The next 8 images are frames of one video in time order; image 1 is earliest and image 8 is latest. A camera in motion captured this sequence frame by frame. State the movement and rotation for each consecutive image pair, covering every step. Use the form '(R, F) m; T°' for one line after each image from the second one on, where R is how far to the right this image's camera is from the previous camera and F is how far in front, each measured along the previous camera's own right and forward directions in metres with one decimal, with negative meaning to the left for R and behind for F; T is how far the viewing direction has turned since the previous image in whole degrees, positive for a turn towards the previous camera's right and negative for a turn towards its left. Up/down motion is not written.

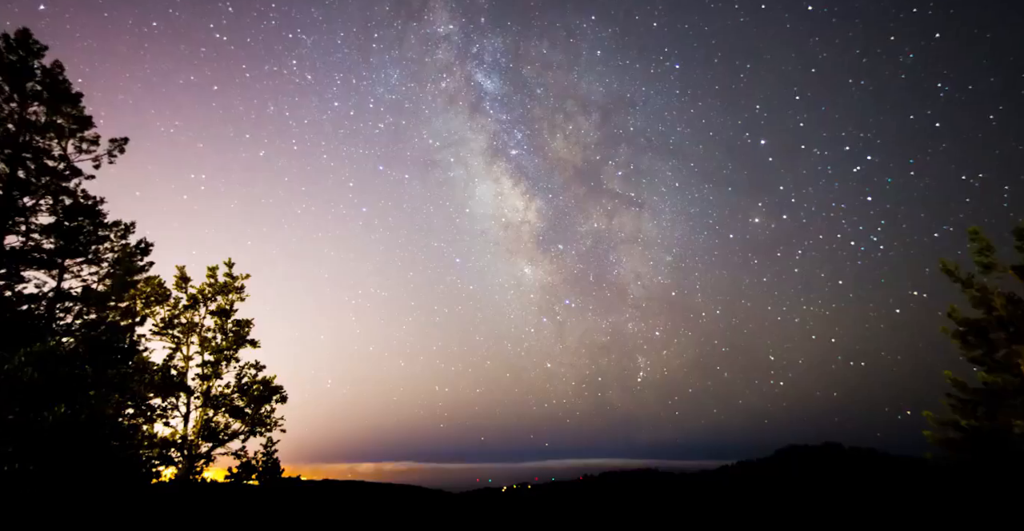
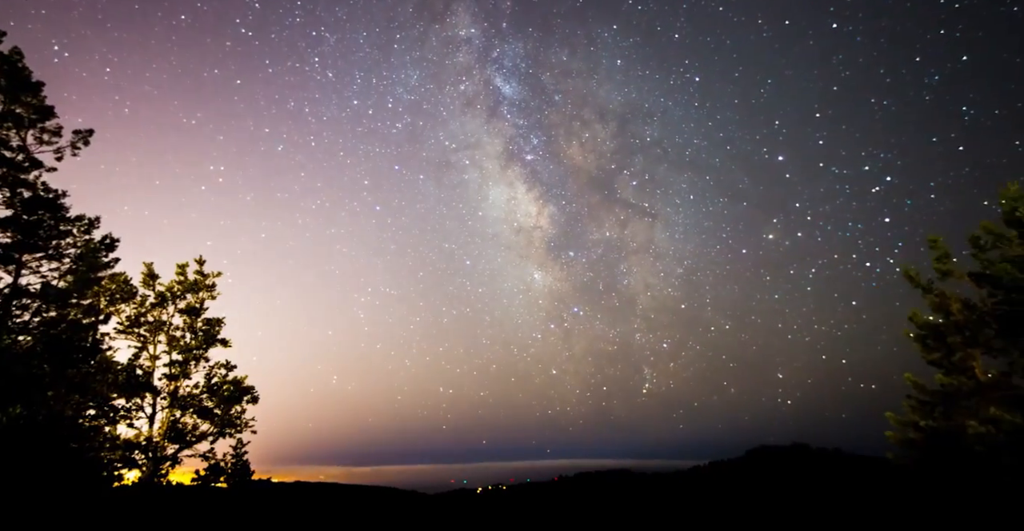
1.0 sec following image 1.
(+0.5, +0.4) m; -1°
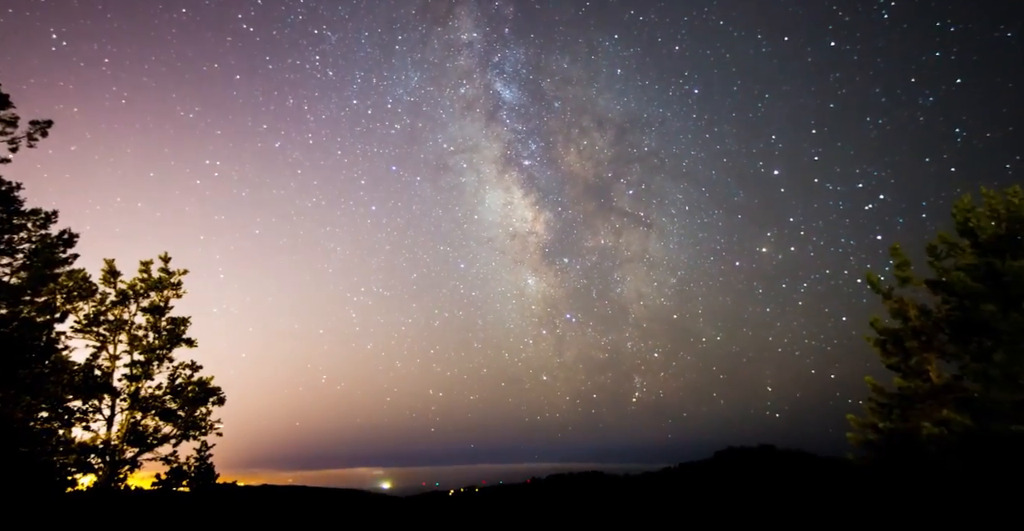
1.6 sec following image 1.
(+0.3, +0.3) m; +1°
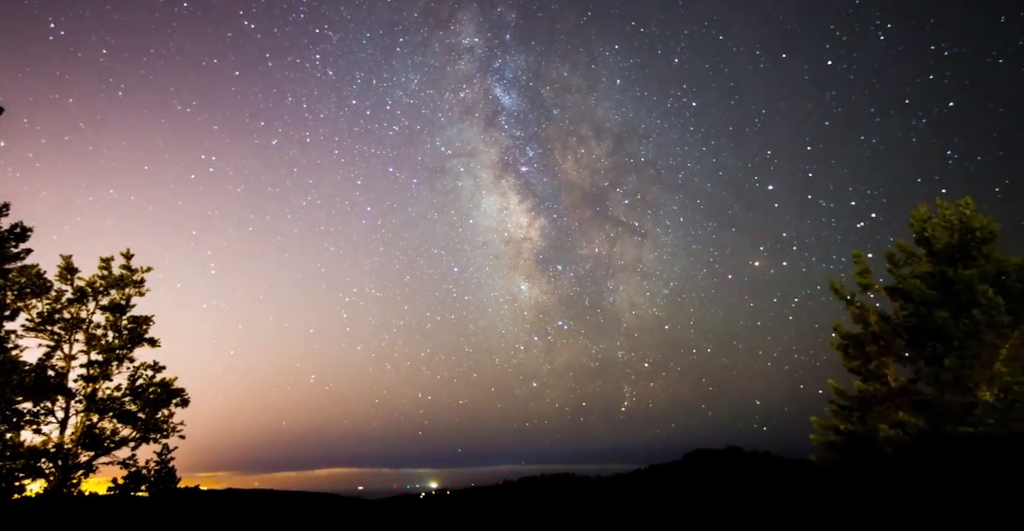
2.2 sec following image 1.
(+0.3, +0.3) m; +1°
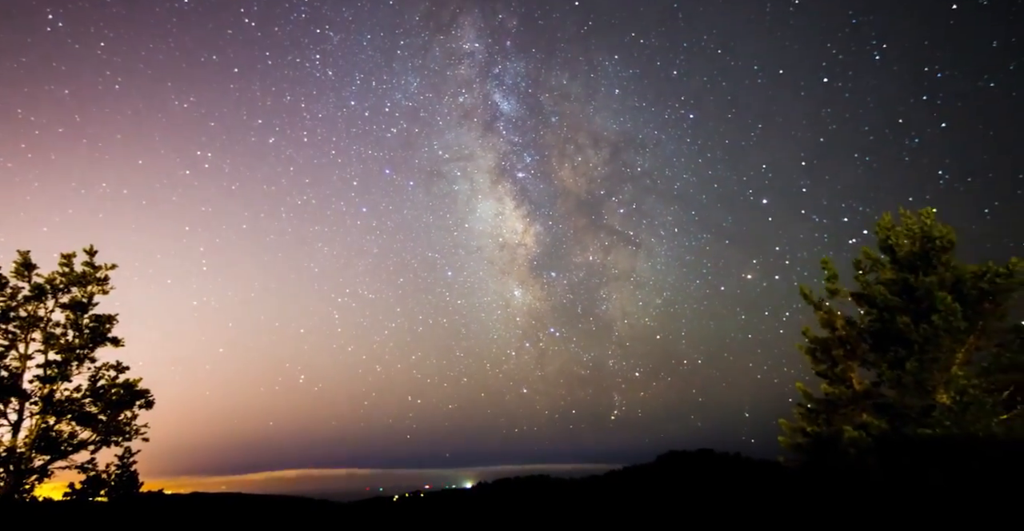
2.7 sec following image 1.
(+0.3, +0.3) m; +1°
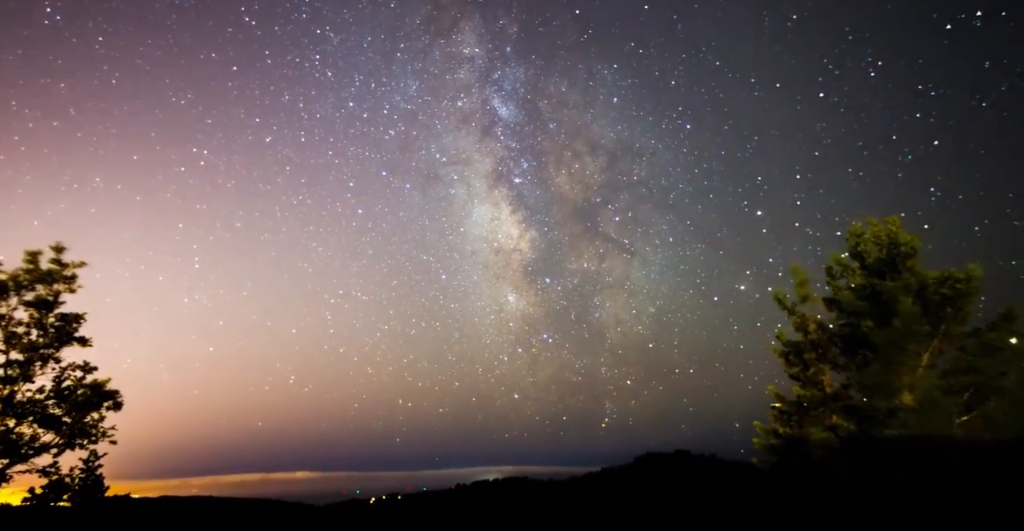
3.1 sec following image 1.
(+0.2, +0.3) m; +1°
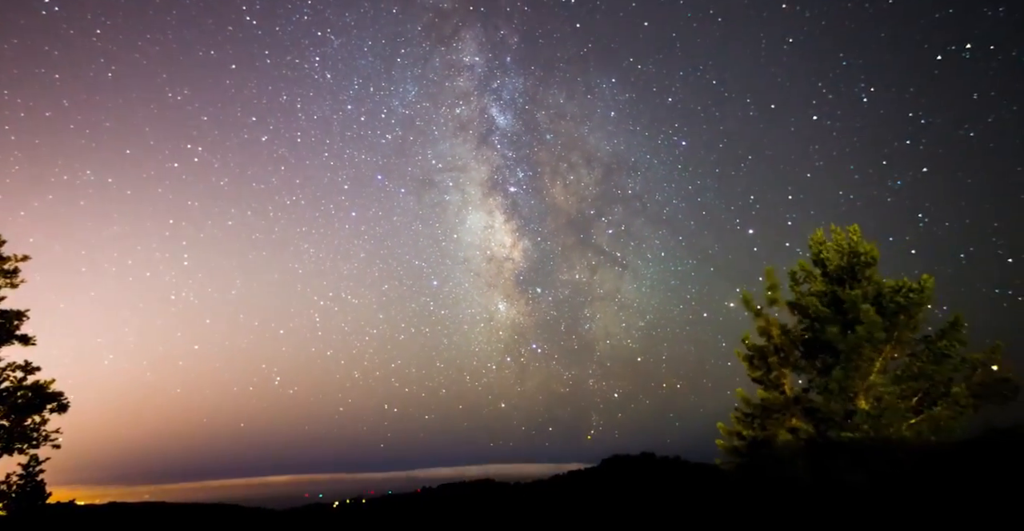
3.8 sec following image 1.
(+0.3, +0.5) m; +1°
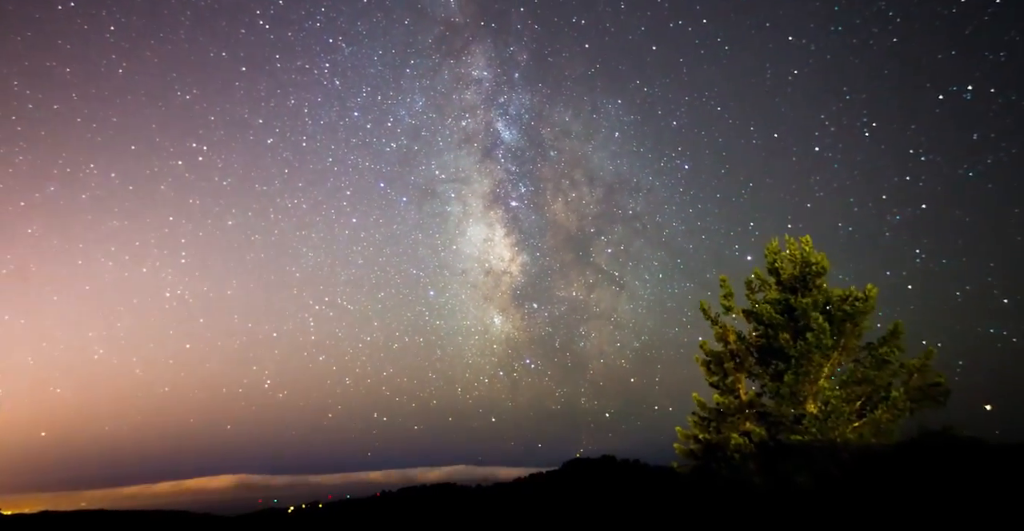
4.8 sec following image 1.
(+0.1, +0.8) m; 0°
